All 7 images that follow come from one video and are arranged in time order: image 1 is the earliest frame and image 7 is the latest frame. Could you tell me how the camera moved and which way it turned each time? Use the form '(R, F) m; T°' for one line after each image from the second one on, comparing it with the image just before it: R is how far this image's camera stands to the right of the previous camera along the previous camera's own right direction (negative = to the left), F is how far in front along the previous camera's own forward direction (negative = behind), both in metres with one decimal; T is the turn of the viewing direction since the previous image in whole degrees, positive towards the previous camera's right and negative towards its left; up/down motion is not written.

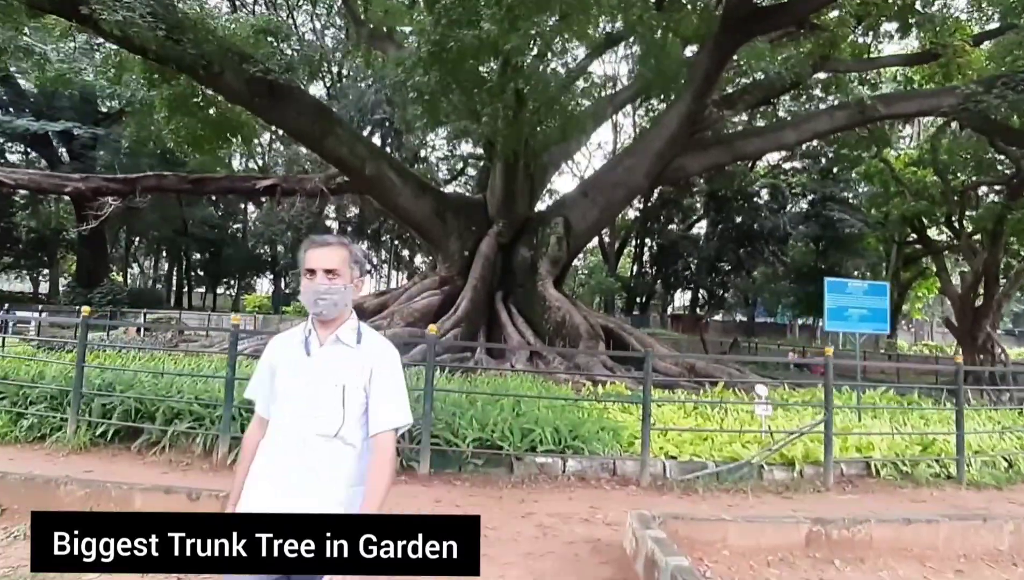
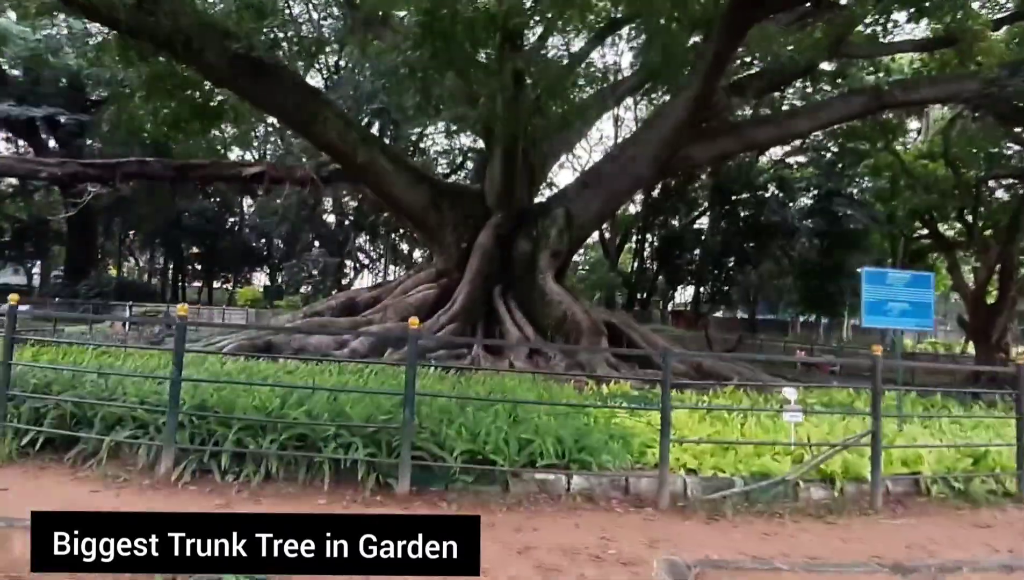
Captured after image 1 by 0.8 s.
(0.0, +0.5) m; 0°
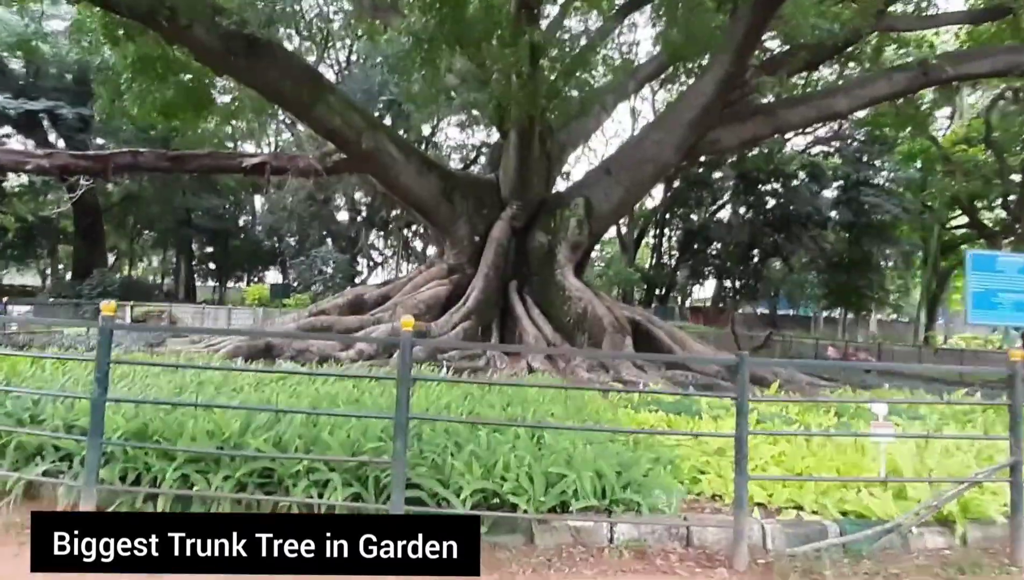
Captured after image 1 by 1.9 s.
(0.0, +0.6) m; -1°
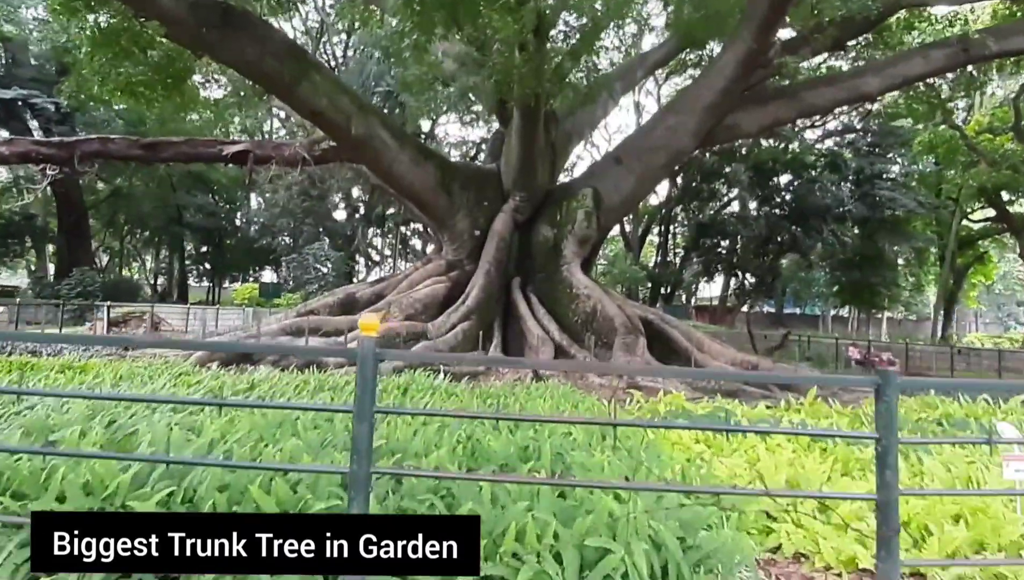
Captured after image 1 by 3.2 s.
(0.0, +0.7) m; 0°
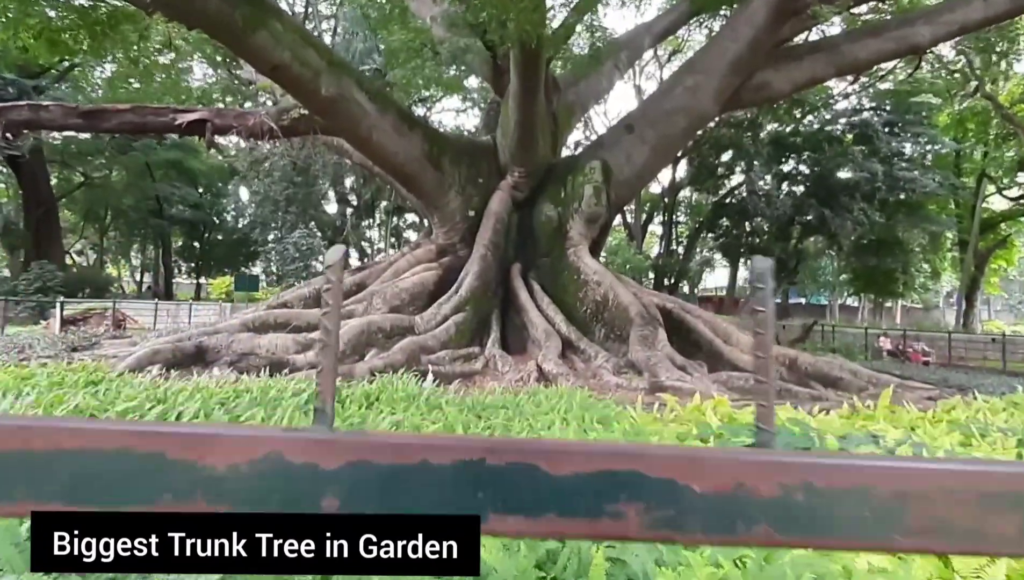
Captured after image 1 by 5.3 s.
(0.0, +1.1) m; 0°
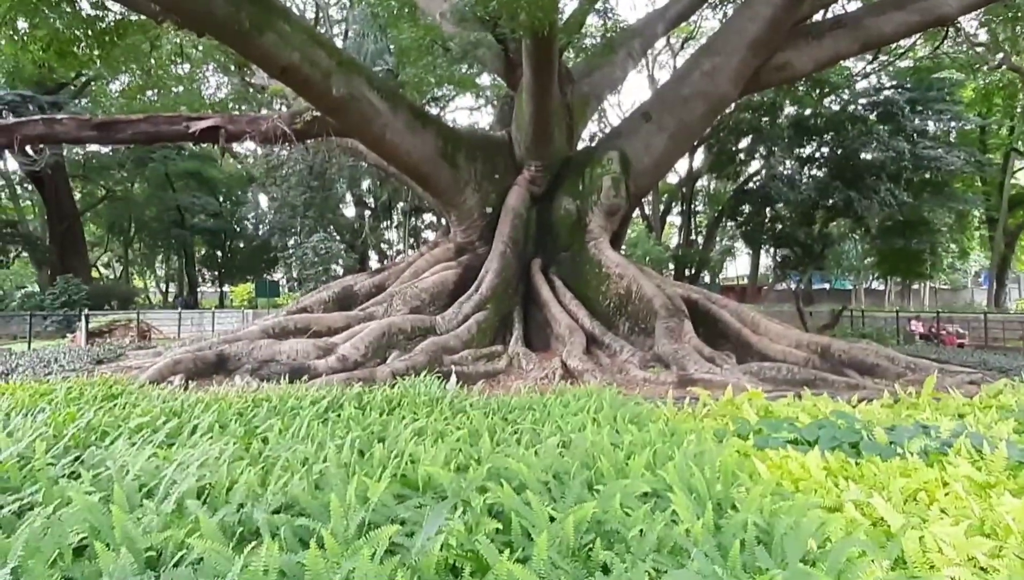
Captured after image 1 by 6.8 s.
(0.0, +0.1) m; -1°
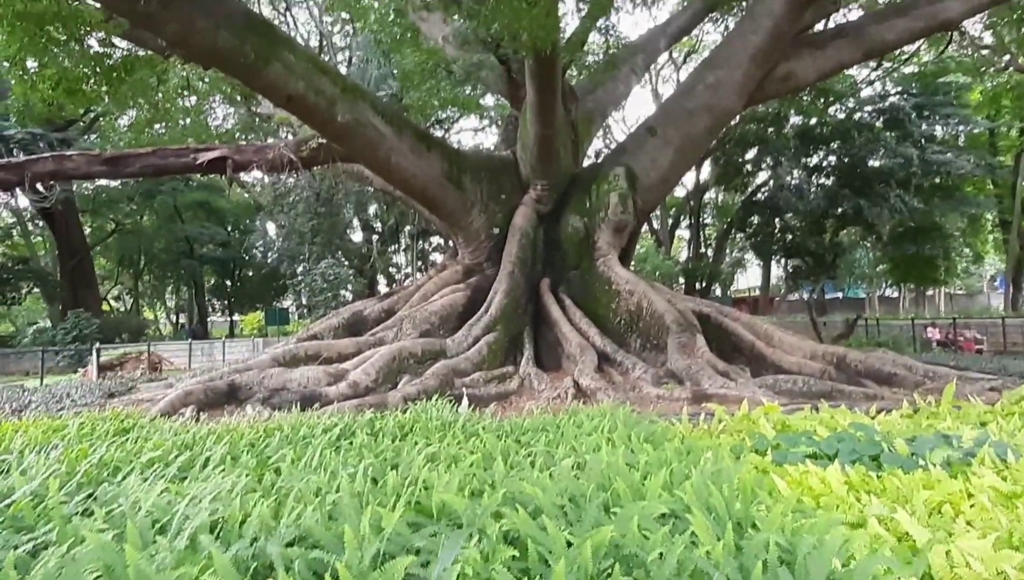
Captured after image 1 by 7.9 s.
(0.0, 0.0) m; -1°
